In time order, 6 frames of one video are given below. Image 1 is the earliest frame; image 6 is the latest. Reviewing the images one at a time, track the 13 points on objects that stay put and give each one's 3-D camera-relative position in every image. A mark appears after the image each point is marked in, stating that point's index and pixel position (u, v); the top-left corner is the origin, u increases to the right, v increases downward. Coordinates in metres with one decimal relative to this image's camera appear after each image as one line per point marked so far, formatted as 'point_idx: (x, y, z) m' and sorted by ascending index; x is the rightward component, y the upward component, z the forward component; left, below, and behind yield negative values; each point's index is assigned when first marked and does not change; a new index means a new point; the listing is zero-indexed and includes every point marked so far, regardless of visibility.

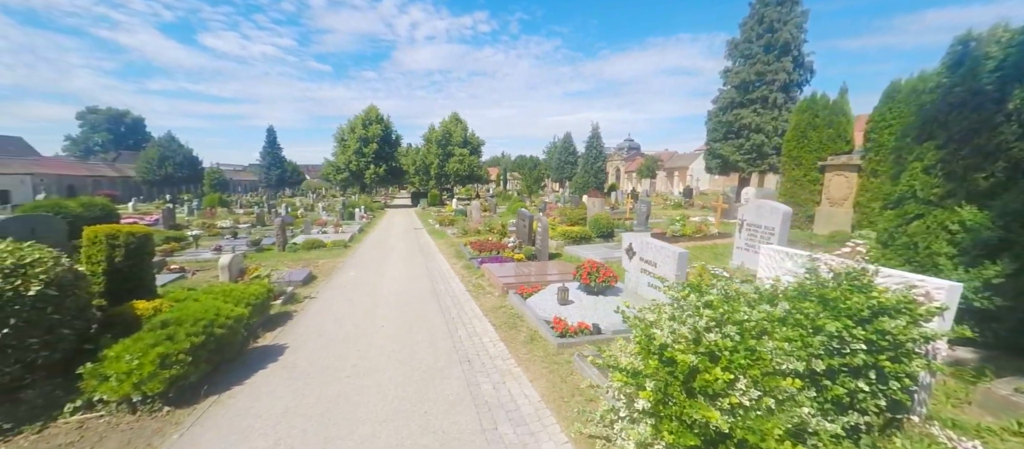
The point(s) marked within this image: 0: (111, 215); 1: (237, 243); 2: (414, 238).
0: (-17.8, +0.5, +16.7) m
1: (-12.4, -0.8, +17.1) m
2: (-4.9, -0.7, +18.9) m
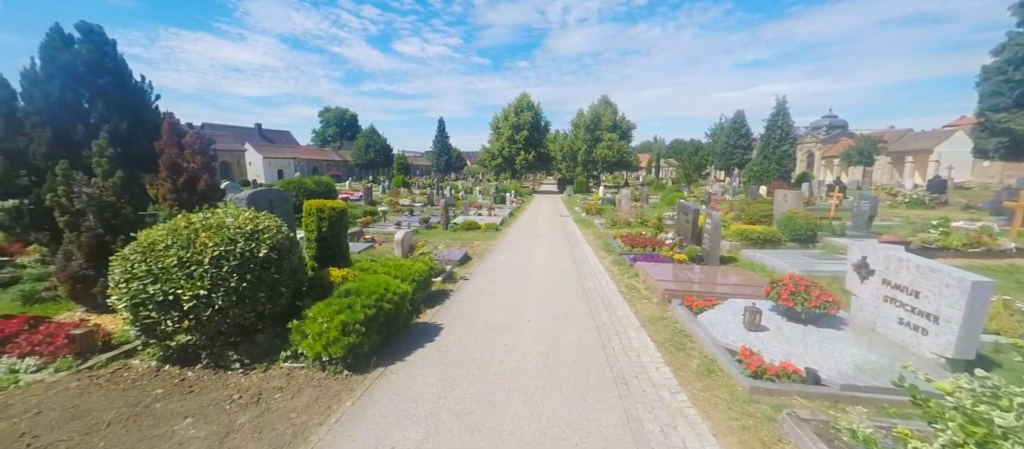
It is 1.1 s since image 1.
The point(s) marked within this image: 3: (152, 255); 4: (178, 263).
0: (-10.3, +1.8, +21.3) m
1: (-5.3, +0.2, +19.7) m
2: (+2.4, -0.1, +18.7) m
3: (-4.3, -0.3, +4.4) m
4: (-3.9, -0.4, +4.4) m
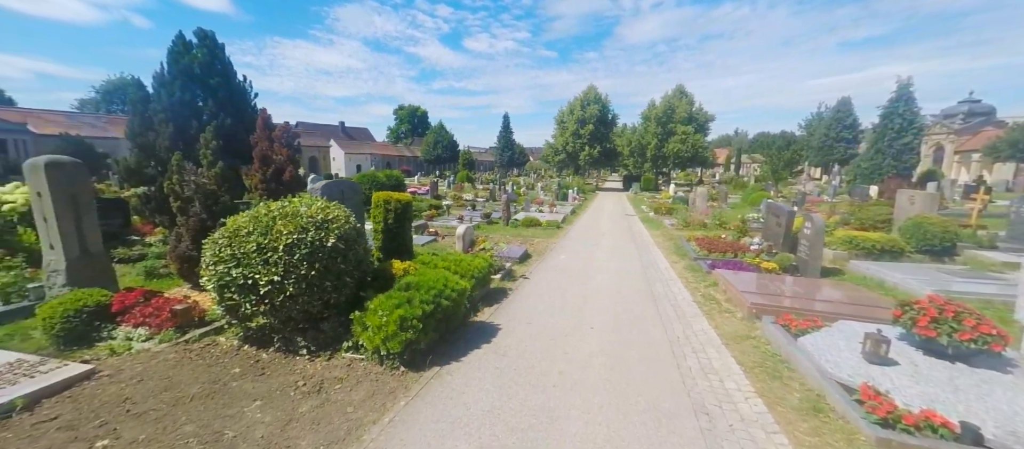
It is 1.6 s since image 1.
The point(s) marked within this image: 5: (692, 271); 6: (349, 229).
0: (-6.7, +2.3, +22.3) m
1: (-2.0, +0.5, +20.0) m
2: (+5.4, 0.0, +17.7) m
3: (-3.5, -0.2, +4.7) m
4: (-3.1, -0.3, +4.6) m
5: (+4.6, -1.2, +9.4) m
6: (-2.3, -0.1, +5.3) m
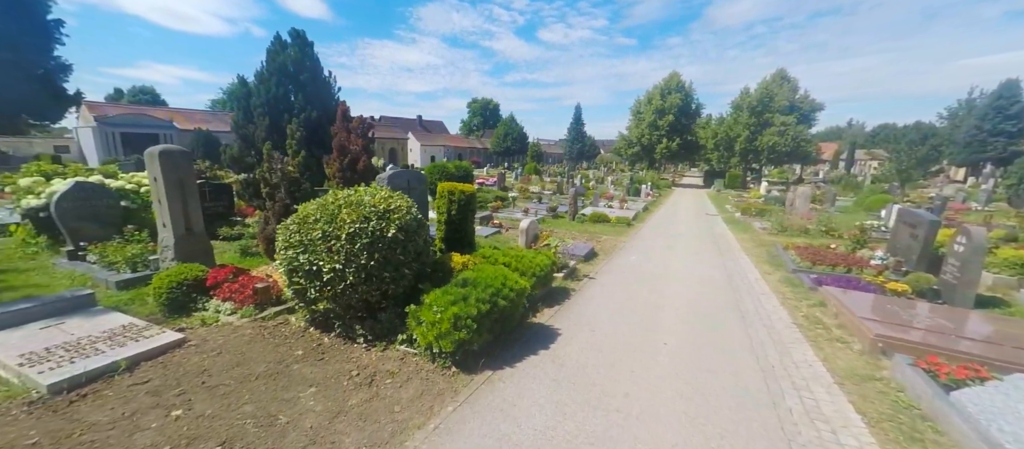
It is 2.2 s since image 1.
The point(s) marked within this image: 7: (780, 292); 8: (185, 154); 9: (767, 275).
0: (-2.6, +2.9, +22.7) m
1: (+1.5, +0.9, +19.6) m
2: (+8.4, 0.0, +16.1) m
3: (-2.7, 0.0, +4.9) m
4: (-2.4, -0.1, +4.7) m
5: (+6.0, -1.3, +8.1) m
6: (-1.5, 0.0, +5.2) m
7: (+5.8, -1.4, +8.1) m
8: (-5.7, +1.2, +6.4) m
9: (+6.5, -1.3, +9.5) m
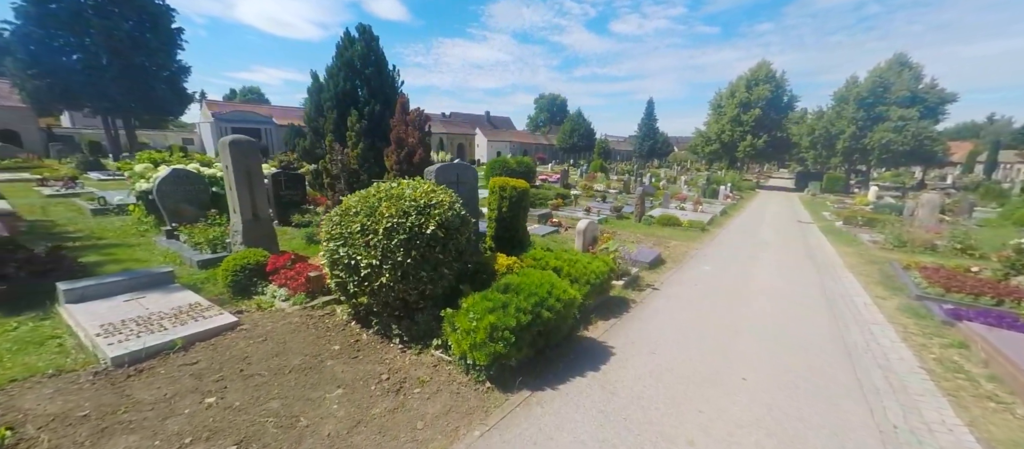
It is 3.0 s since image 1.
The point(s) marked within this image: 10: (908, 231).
0: (+1.1, +3.0, +22.3) m
1: (+4.5, +0.9, +18.6) m
2: (+10.7, -0.3, +14.0) m
3: (-2.1, +0.1, +4.7) m
4: (-1.8, -0.1, +4.5) m
5: (+7.0, -1.6, +6.5) m
6: (-0.8, +0.1, +4.9) m
7: (+6.8, -1.7, +6.6) m
8: (-4.7, +1.5, +6.8) m
9: (+7.7, -1.5, +7.8) m
10: (+12.9, -0.2, +12.2) m
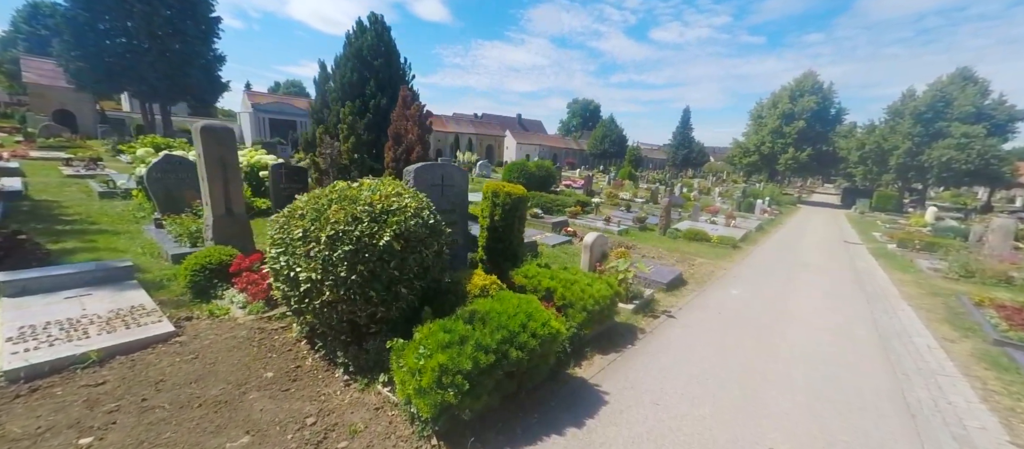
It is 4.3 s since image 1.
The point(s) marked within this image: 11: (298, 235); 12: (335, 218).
0: (+2.2, +2.7, +21.3) m
1: (+5.2, +0.4, +17.4) m
2: (+11.0, -1.1, +12.4) m
3: (-2.4, 0.0, +4.0) m
4: (-2.1, -0.1, +3.8) m
5: (+6.7, -2.1, +5.1) m
6: (-1.0, 0.0, +4.1) m
7: (+6.5, -2.2, +5.2) m
8: (-4.7, +1.5, +6.2) m
9: (+7.5, -2.1, +6.5) m
10: (+13.1, -1.1, +10.5) m
11: (-2.1, -0.1, +3.8) m
12: (-1.7, +0.1, +3.8) m
